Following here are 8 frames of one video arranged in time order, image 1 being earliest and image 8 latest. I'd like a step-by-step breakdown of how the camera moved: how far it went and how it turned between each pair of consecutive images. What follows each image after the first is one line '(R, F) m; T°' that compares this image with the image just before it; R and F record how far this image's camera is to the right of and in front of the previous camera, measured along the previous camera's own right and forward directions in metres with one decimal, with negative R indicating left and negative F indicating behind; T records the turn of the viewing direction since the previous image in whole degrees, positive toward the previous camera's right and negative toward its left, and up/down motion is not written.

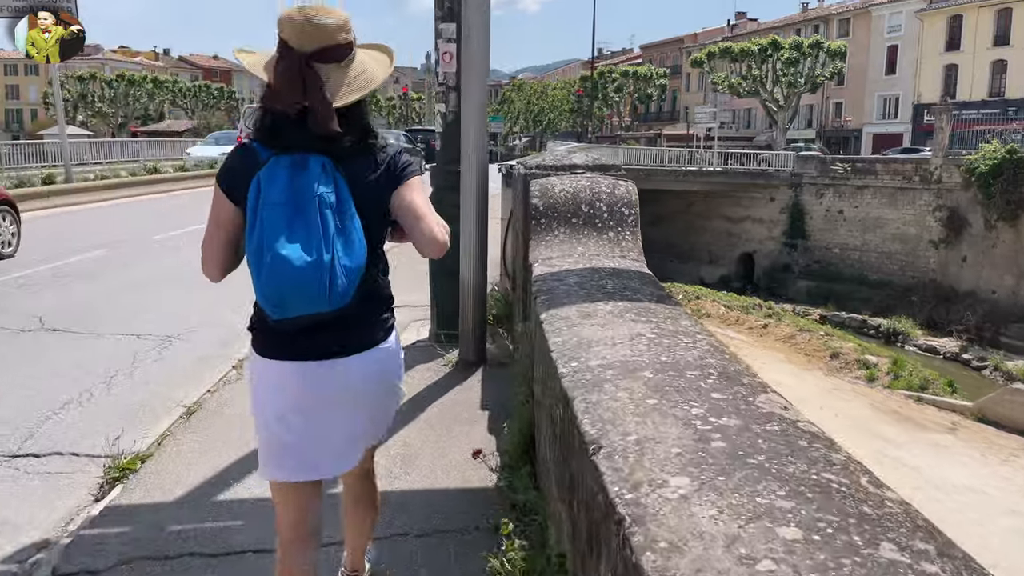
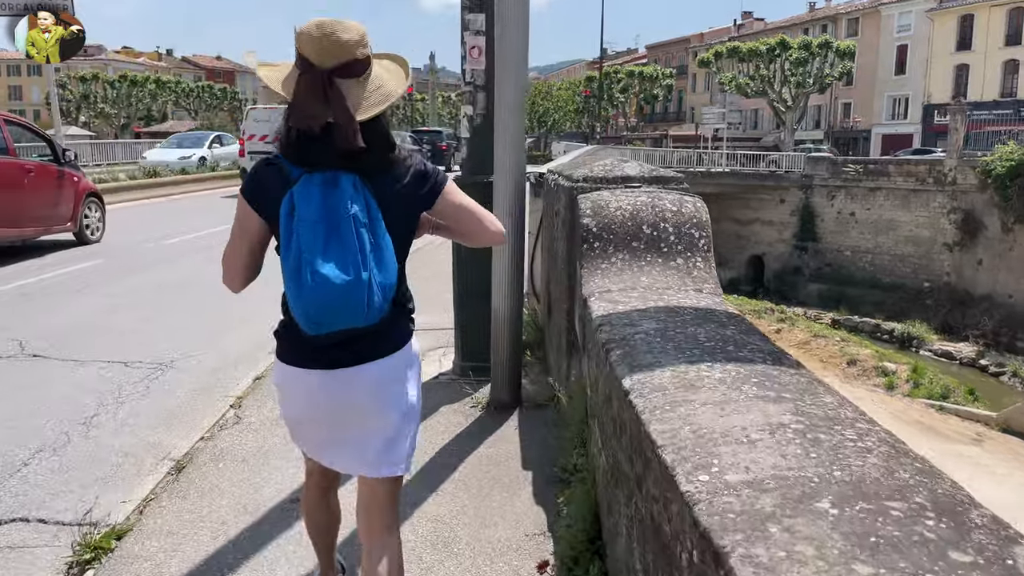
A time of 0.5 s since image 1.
(-0.2, +0.7) m; 0°
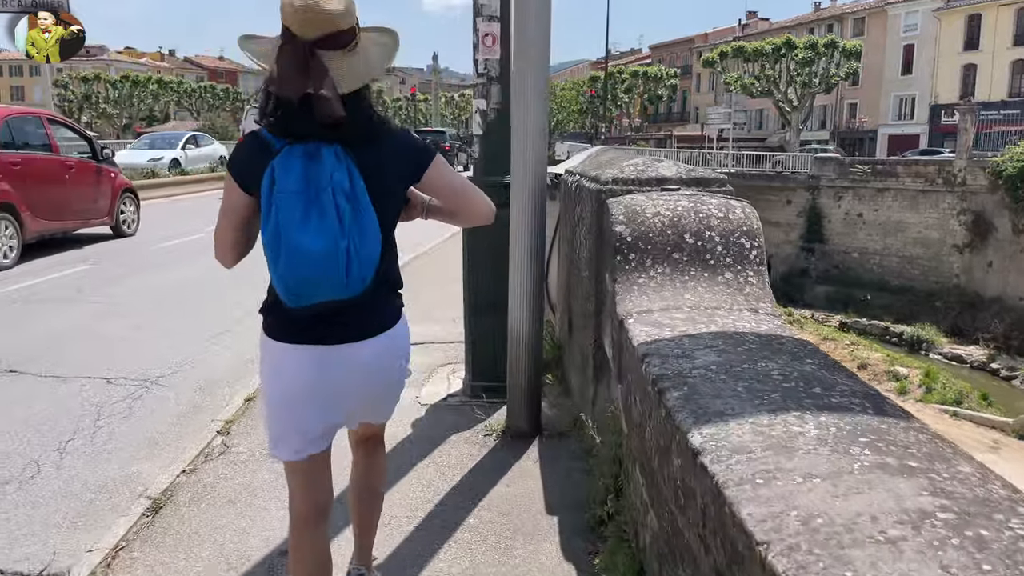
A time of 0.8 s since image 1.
(-0.1, +0.5) m; 0°
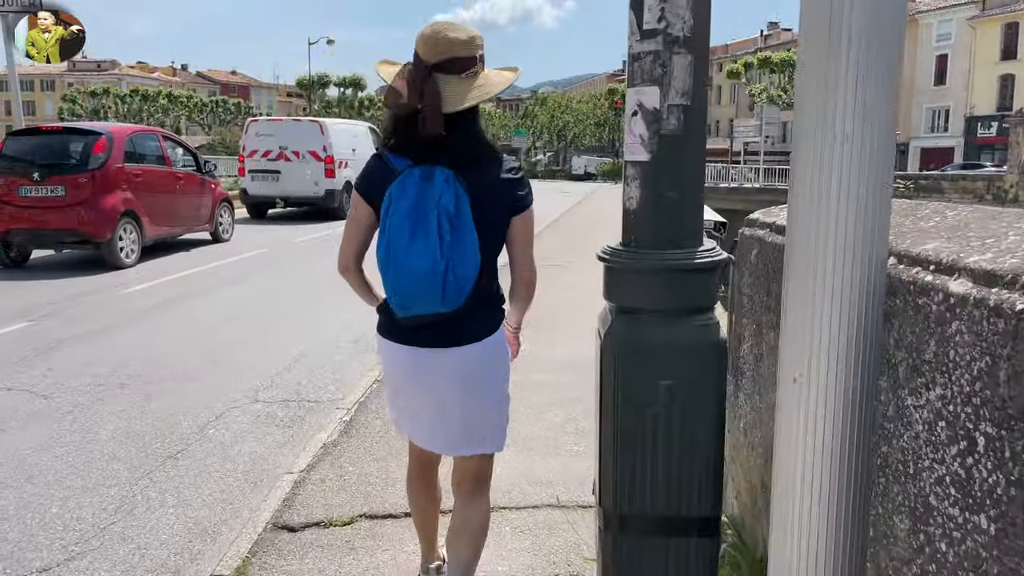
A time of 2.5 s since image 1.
(-0.5, +2.4) m; -1°
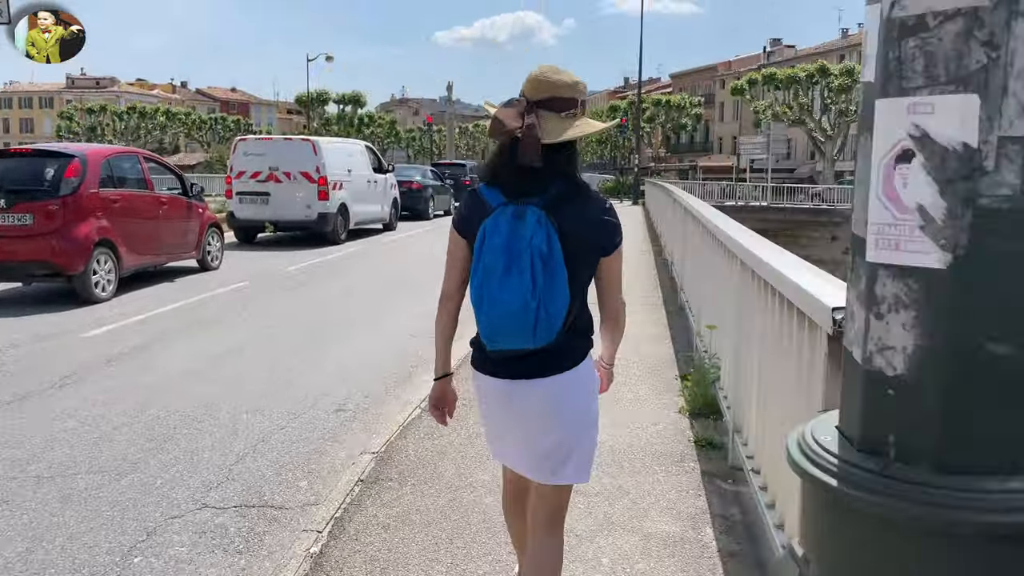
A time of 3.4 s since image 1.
(-0.1, +1.2) m; 0°
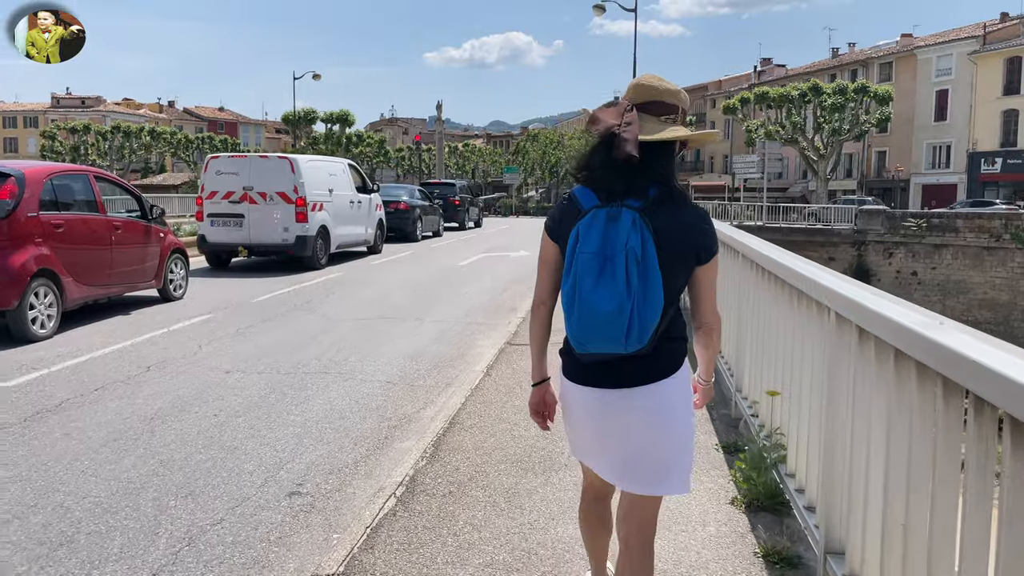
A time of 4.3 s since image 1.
(-0.1, +1.2) m; +1°
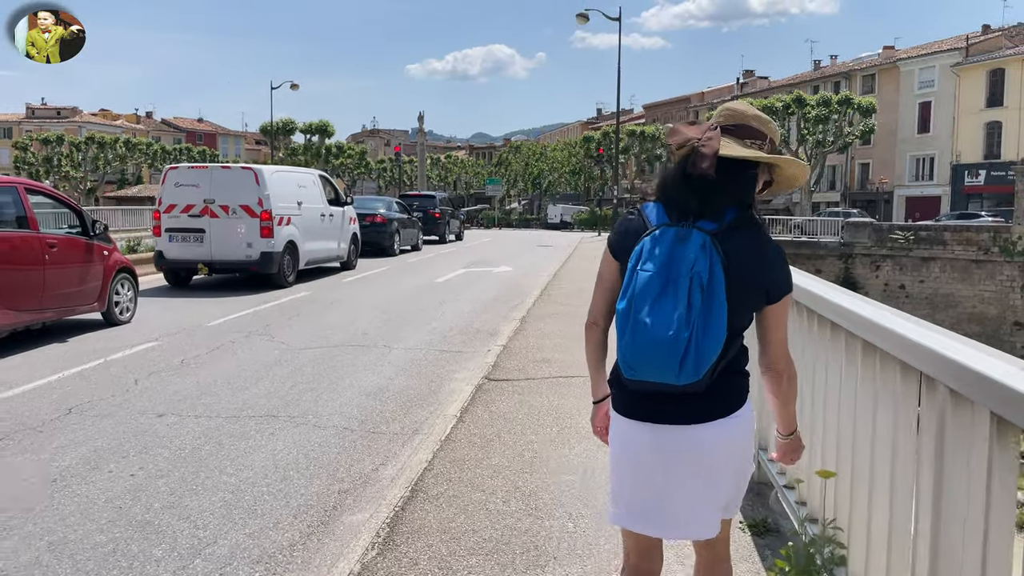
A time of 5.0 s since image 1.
(0.0, +1.0) m; +1°
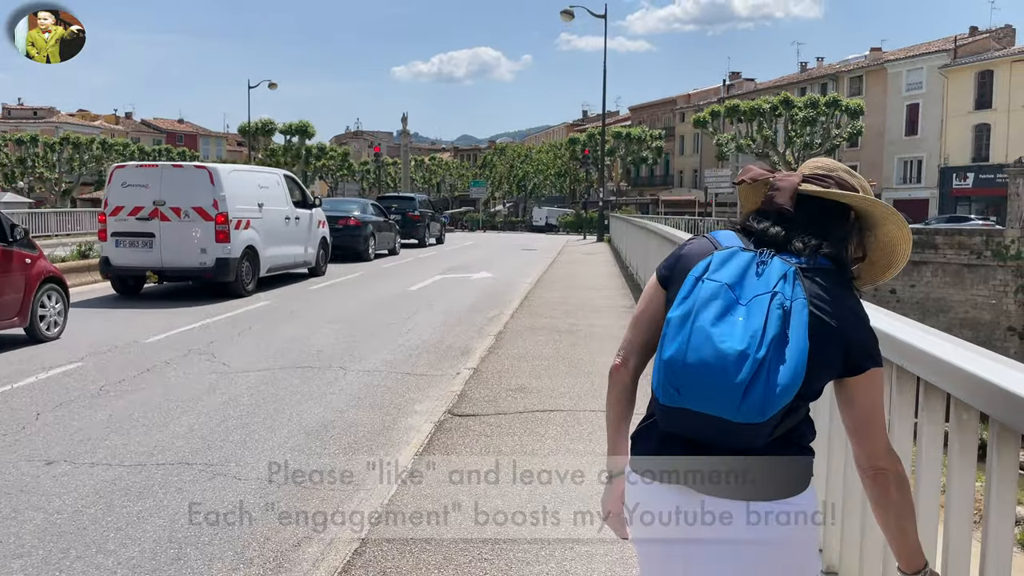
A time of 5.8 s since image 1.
(+0.1, +1.1) m; +1°
